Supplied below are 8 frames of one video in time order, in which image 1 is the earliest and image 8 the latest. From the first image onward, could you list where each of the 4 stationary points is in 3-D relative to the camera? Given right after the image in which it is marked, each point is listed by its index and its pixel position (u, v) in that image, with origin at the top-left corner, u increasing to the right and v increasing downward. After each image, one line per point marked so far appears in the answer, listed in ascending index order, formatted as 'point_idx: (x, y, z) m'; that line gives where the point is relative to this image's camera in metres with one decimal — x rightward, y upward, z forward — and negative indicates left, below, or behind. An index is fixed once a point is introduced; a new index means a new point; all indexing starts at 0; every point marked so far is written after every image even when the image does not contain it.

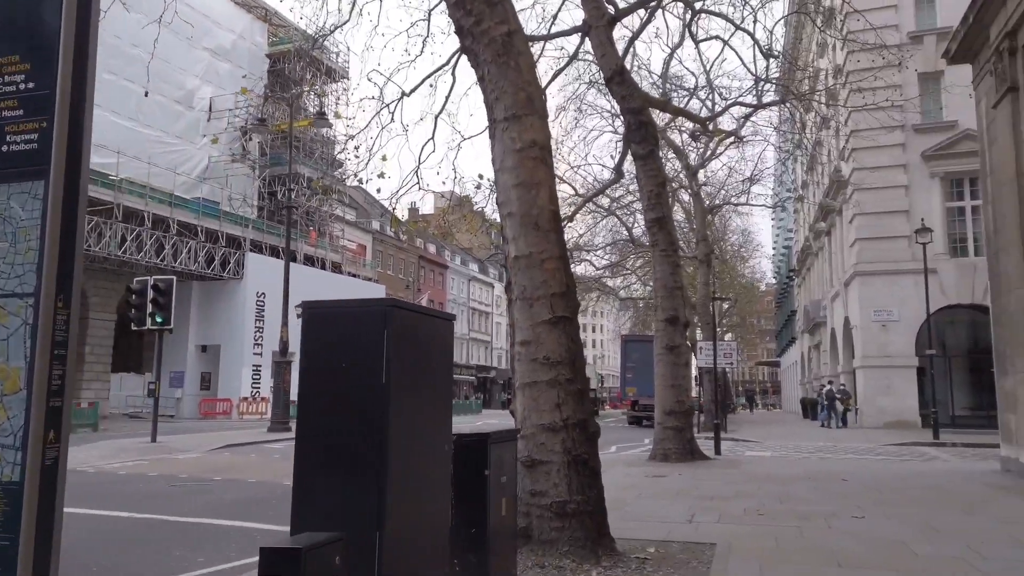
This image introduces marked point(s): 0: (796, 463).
0: (+6.5, -4.0, +16.5) m
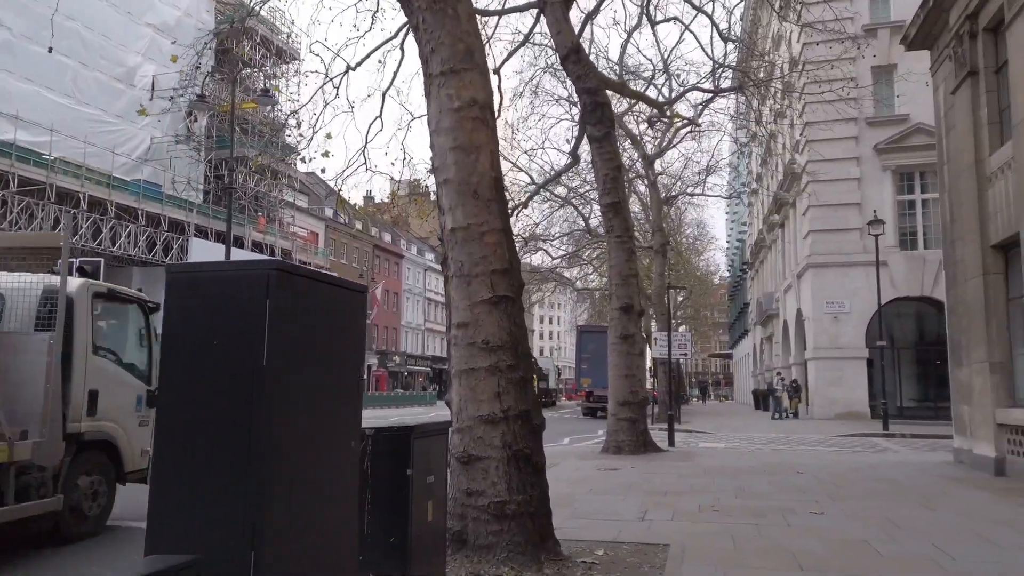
0: (+5.4, -3.7, +16.2) m
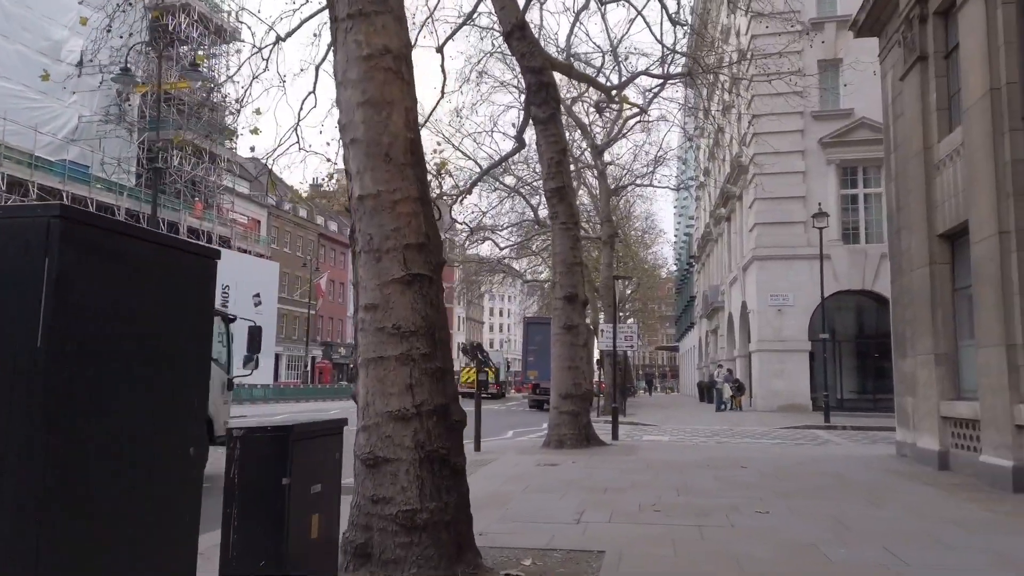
0: (+4.0, -3.5, +15.9) m
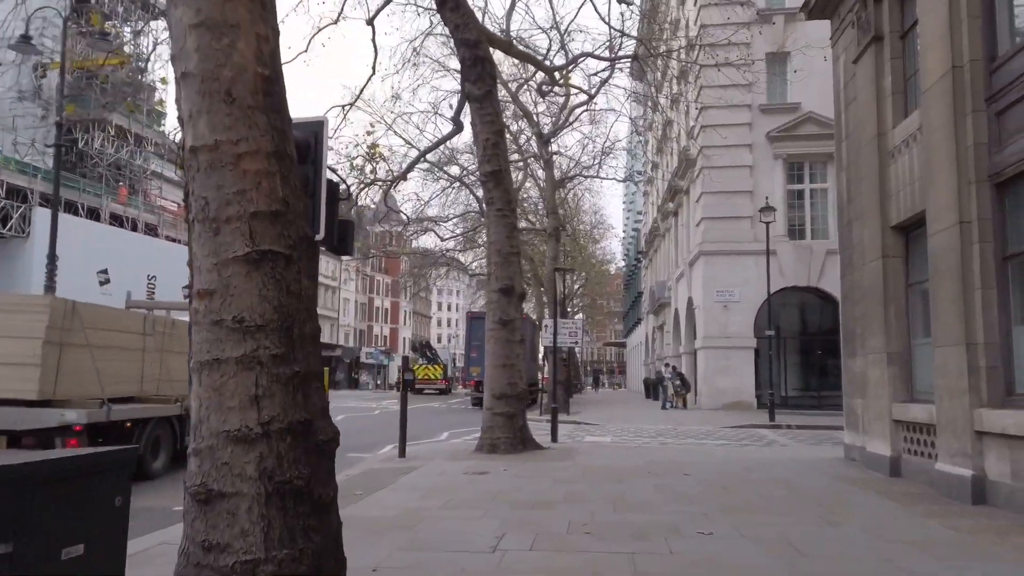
0: (+2.6, -3.4, +15.1) m
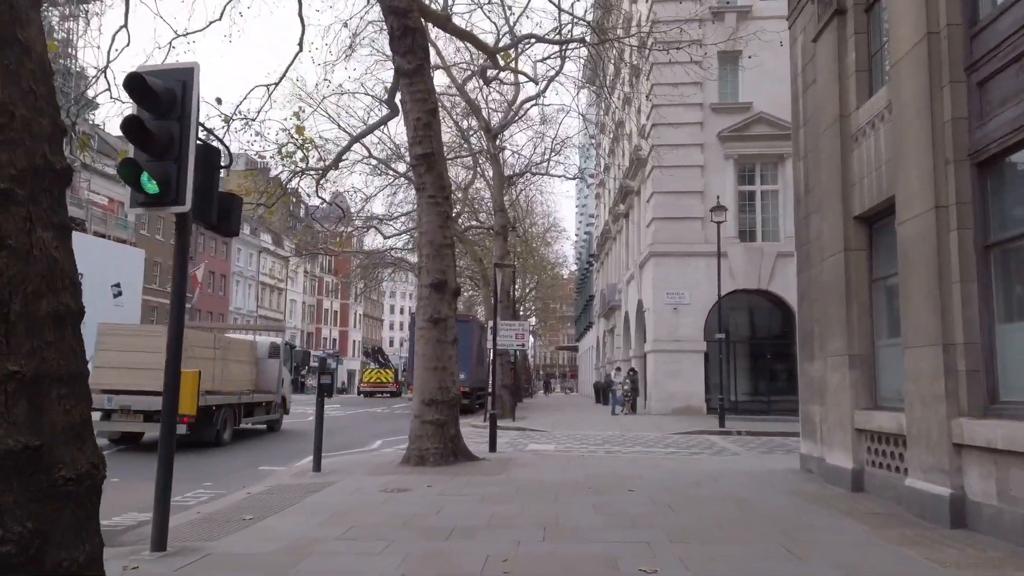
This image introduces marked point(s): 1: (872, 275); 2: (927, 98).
0: (+1.3, -3.3, +13.9) m
1: (+4.8, +0.2, +9.7) m
2: (+4.4, +2.0, +7.6) m
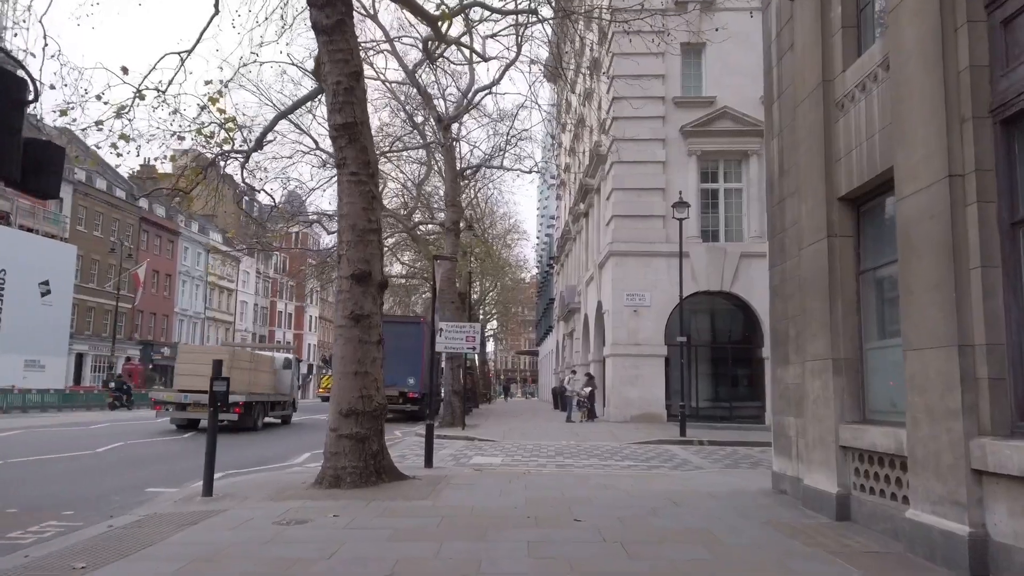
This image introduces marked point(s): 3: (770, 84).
0: (+0.2, -3.2, +12.3) m
1: (+4.0, +0.3, +8.3) m
2: (+3.7, +2.1, +6.2) m
3: (+3.8, +3.0, +10.5) m
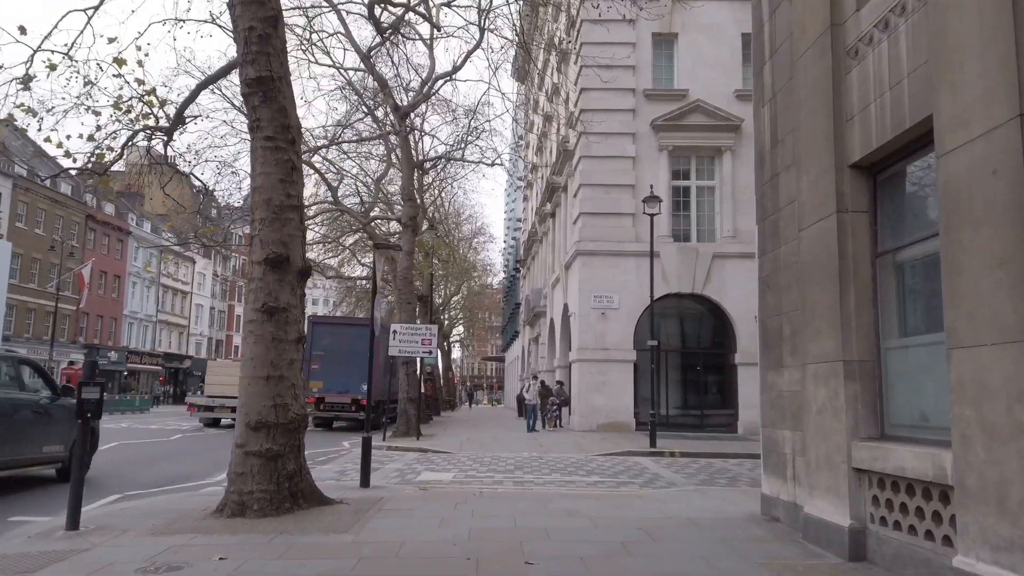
0: (-0.5, -3.1, +10.6) m
1: (+3.4, +0.4, +6.8) m
2: (+3.2, +2.2, +4.8) m
3: (+3.1, +3.1, +9.1) m
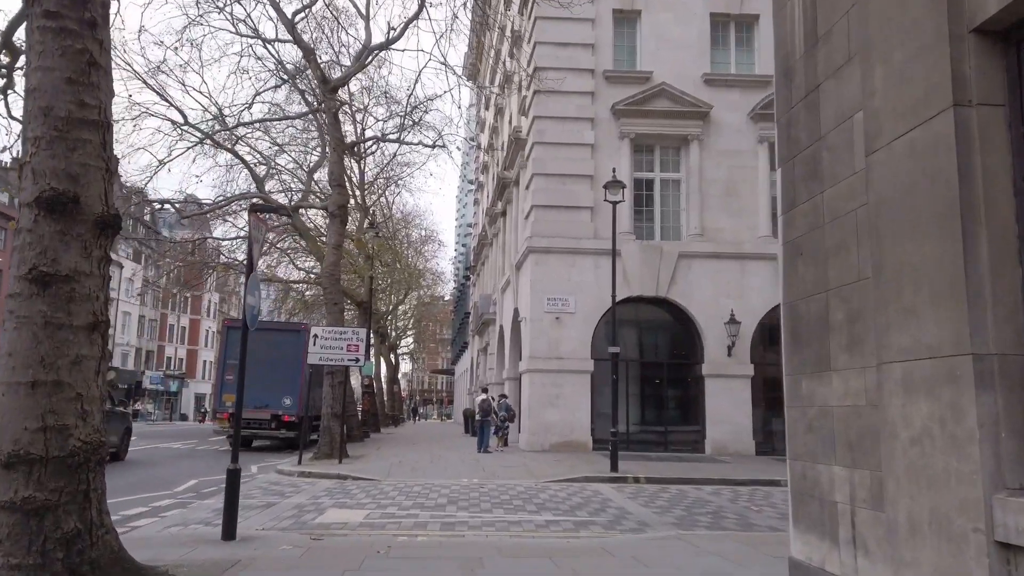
0: (-1.4, -2.8, +7.6) m
1: (+2.8, +0.7, +4.0) m
2: (+2.8, +2.6, +2.0) m
3: (+2.4, +3.4, +6.3) m
